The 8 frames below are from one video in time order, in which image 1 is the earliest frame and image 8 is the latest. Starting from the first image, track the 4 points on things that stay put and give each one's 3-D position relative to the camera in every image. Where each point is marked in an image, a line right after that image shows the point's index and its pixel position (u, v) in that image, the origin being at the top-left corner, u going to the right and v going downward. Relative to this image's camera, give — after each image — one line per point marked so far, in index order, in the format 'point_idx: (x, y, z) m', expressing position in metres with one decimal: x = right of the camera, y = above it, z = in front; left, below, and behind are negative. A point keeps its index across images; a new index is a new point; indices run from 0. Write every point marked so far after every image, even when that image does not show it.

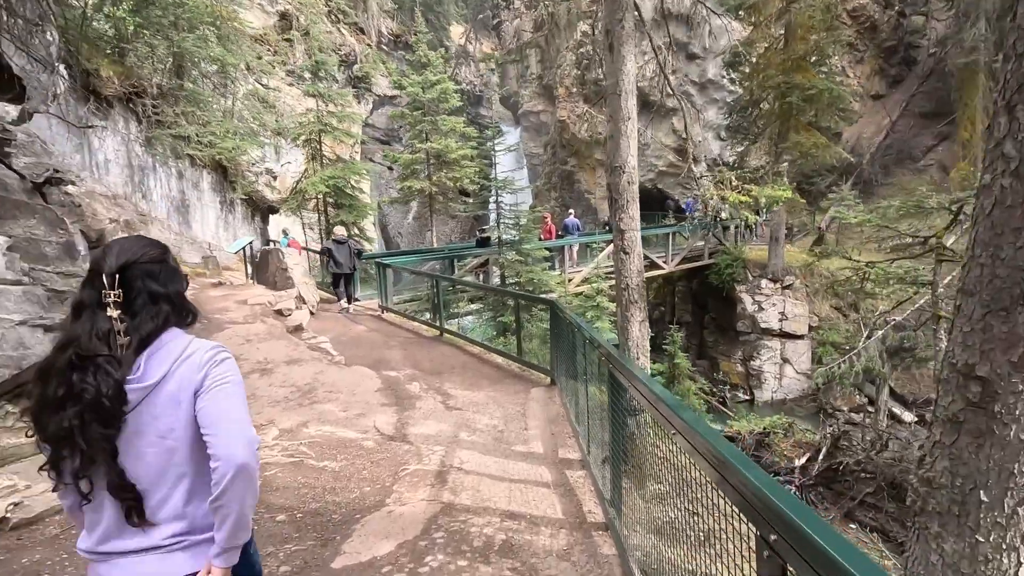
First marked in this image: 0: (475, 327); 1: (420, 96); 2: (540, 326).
0: (-0.6, -0.6, +8.3) m
1: (-2.7, +5.6, +15.1) m
2: (+0.3, -0.4, +6.7) m
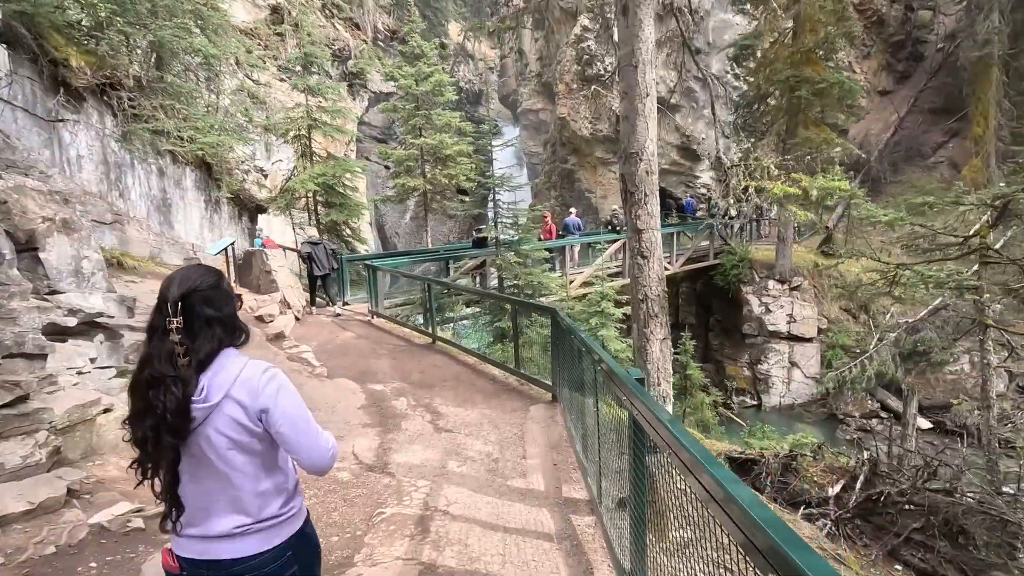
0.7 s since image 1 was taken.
0: (-0.6, -0.7, +7.6) m
1: (-2.7, +5.5, +14.4) m
2: (+0.3, -0.5, +6.1) m
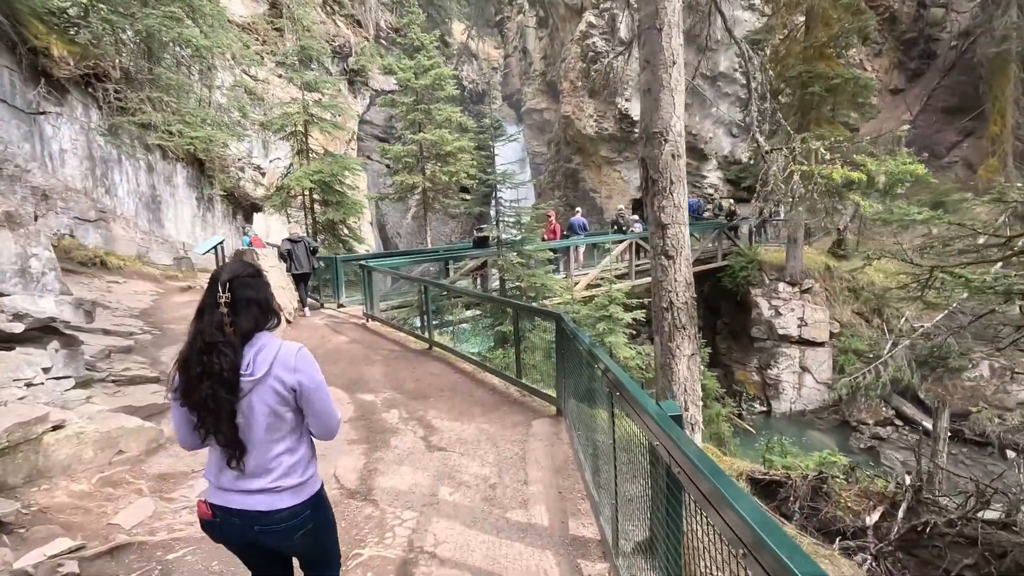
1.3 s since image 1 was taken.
0: (-0.6, -0.7, +7.2) m
1: (-2.6, +5.4, +14.0) m
2: (+0.3, -0.5, +5.6) m
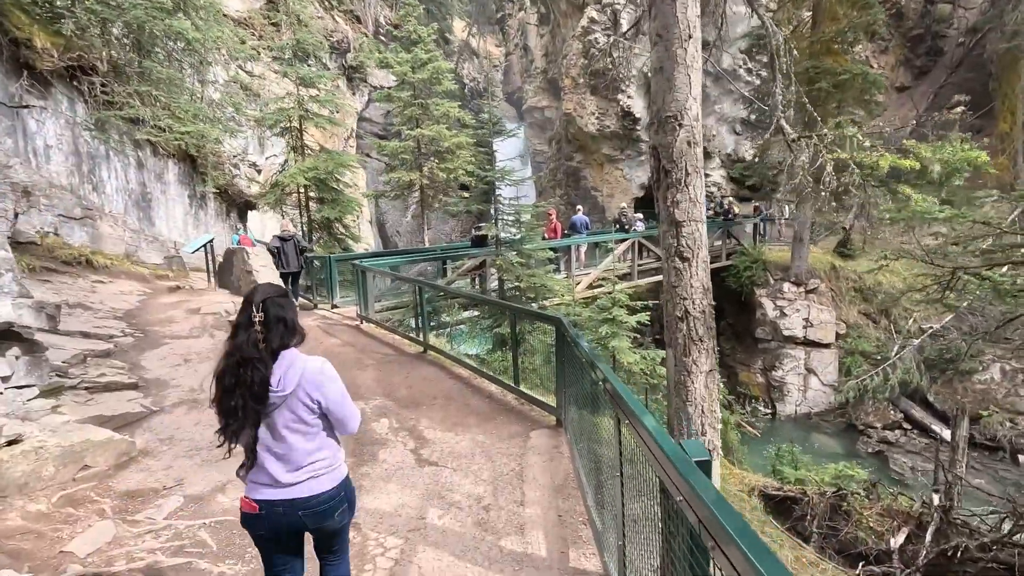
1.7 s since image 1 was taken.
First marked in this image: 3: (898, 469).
0: (-0.6, -0.7, +6.8) m
1: (-2.6, +5.5, +13.6) m
2: (+0.3, -0.5, +5.3) m
3: (+9.9, -4.6, +13.6) m
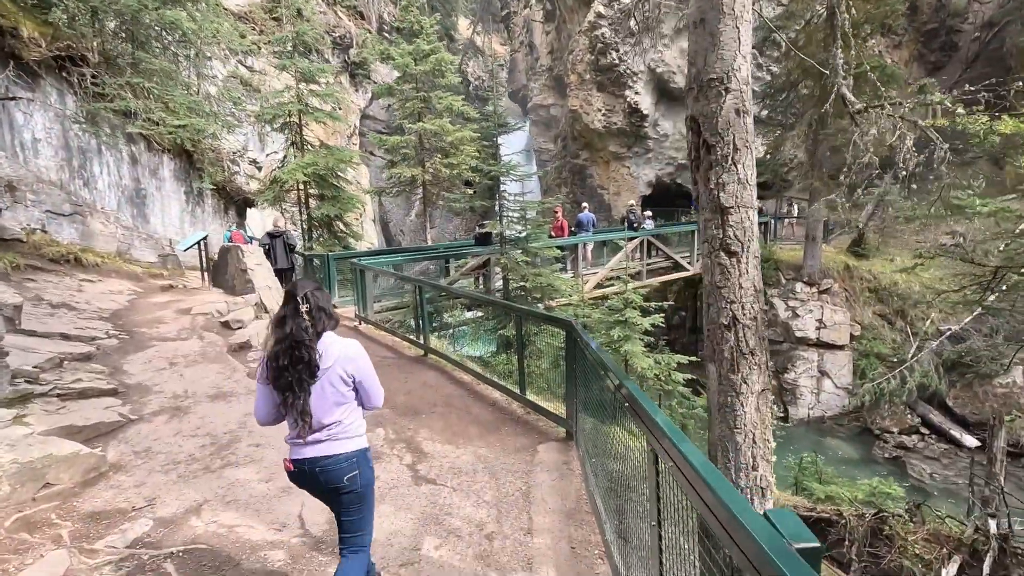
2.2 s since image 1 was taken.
0: (-0.5, -0.7, +6.4) m
1: (-2.5, +5.5, +13.2) m
2: (+0.4, -0.5, +4.9) m
3: (+10.0, -4.7, +13.1) m
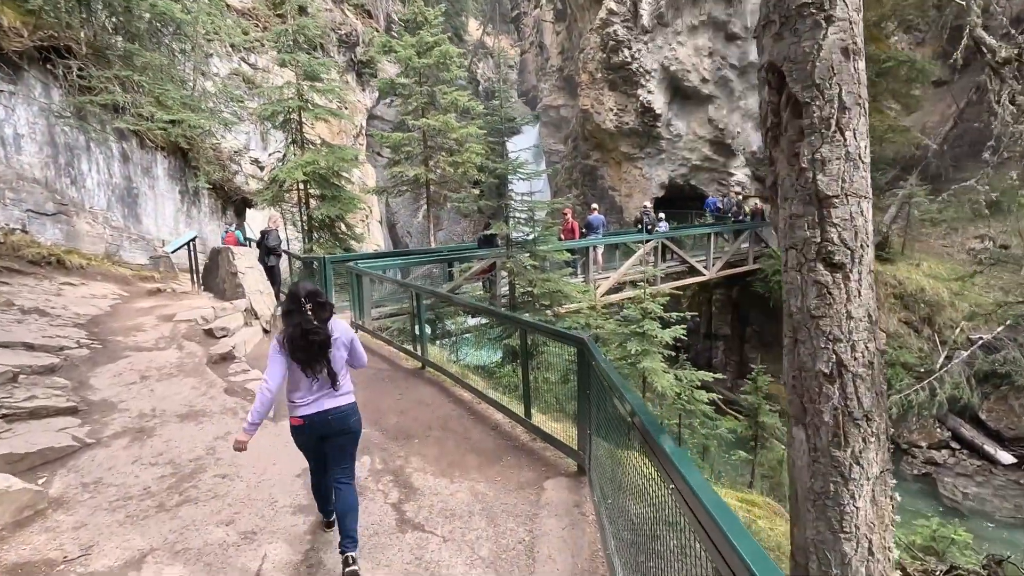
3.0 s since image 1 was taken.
0: (-0.5, -0.8, +5.8) m
1: (-2.3, +5.4, +12.7) m
2: (+0.4, -0.6, +4.3) m
3: (+10.2, -4.8, +12.3) m
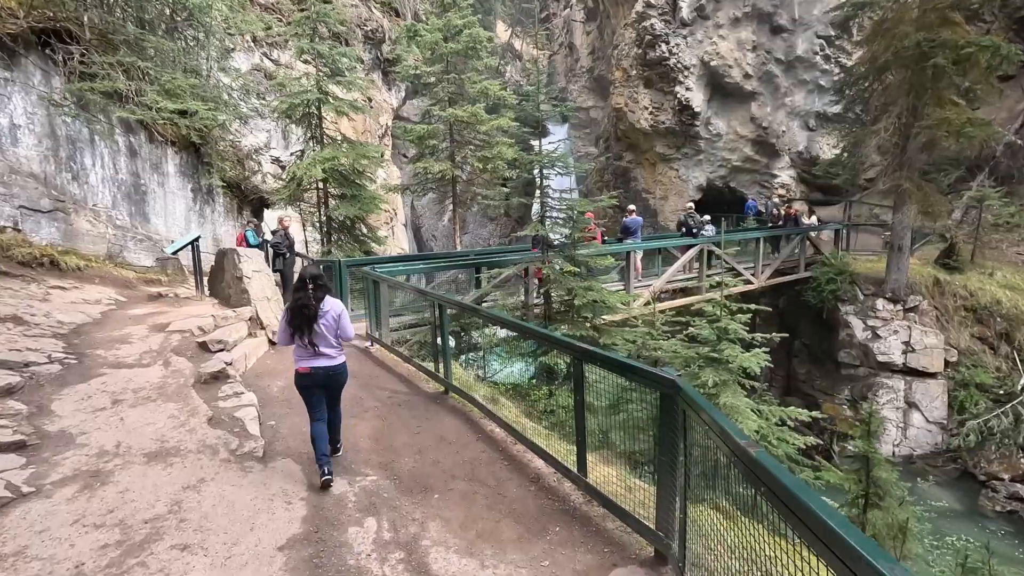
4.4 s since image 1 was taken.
0: (-0.1, -0.9, +4.8) m
1: (-1.5, +5.2, +11.8) m
2: (+0.7, -0.7, +3.2) m
3: (+10.8, -5.1, +10.8) m
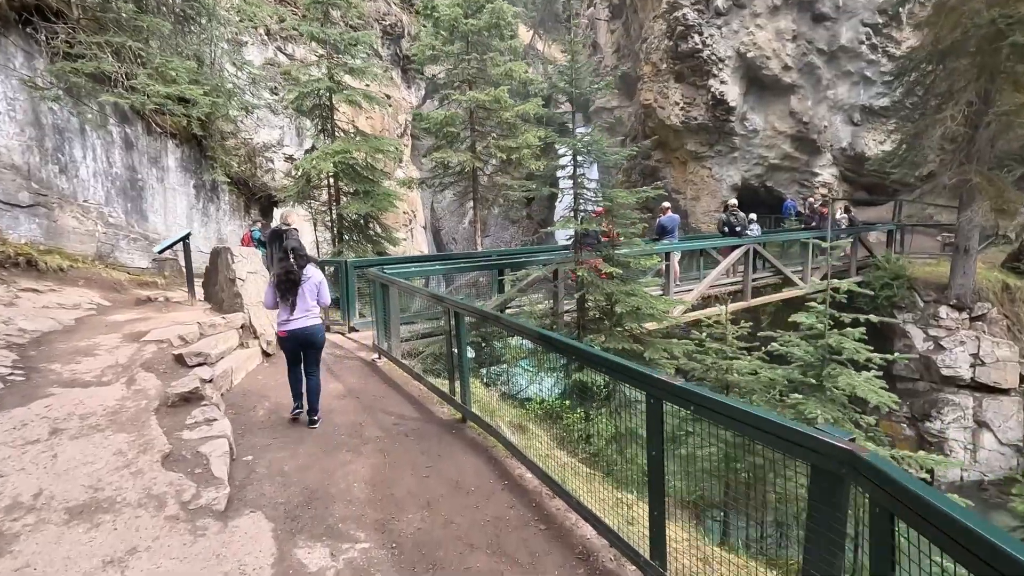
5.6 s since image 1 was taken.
0: (+0.2, -0.9, +3.8) m
1: (-1.0, +5.1, +10.9) m
2: (+0.9, -0.7, +2.1) m
3: (+11.3, -5.2, +9.3) m
